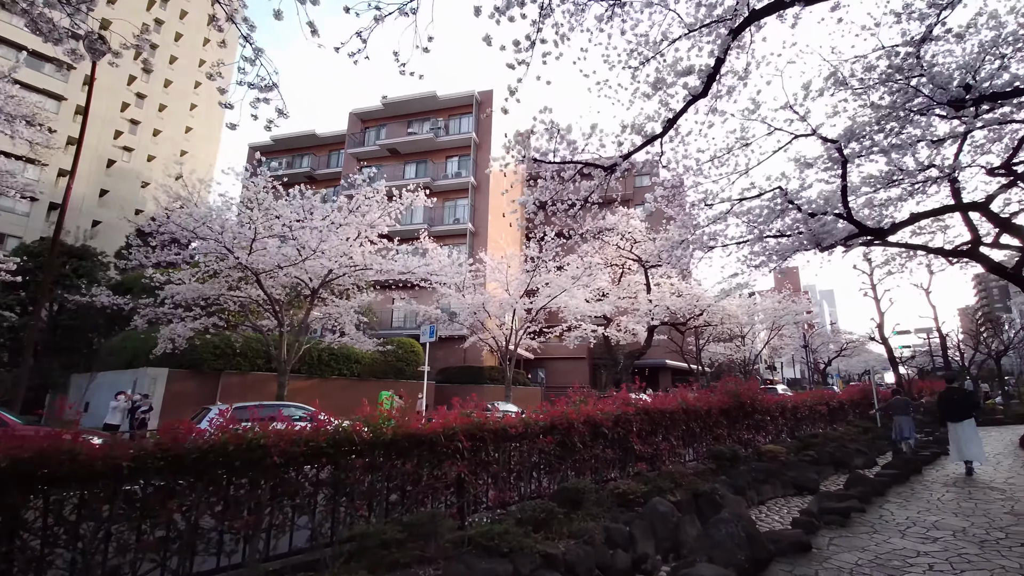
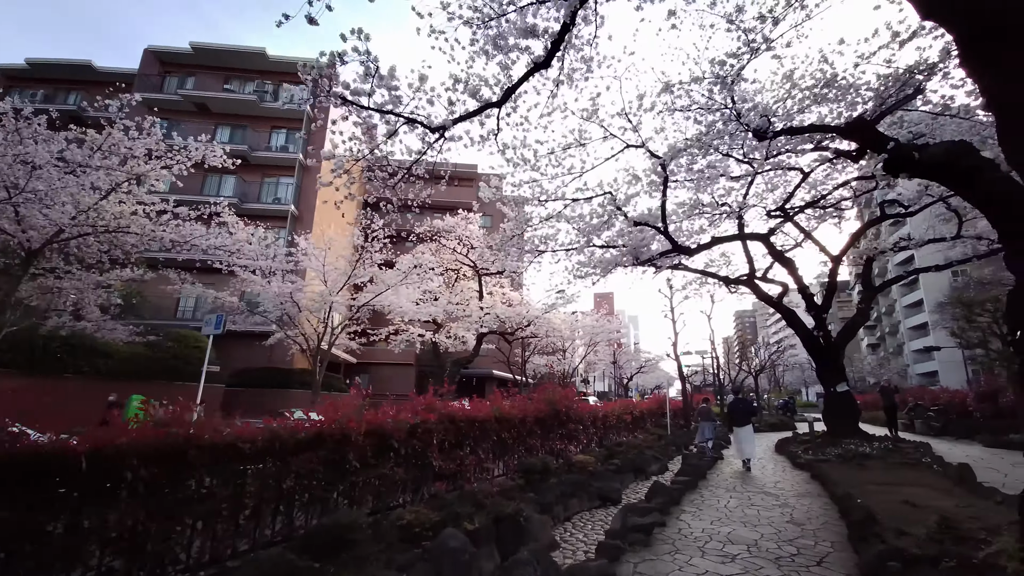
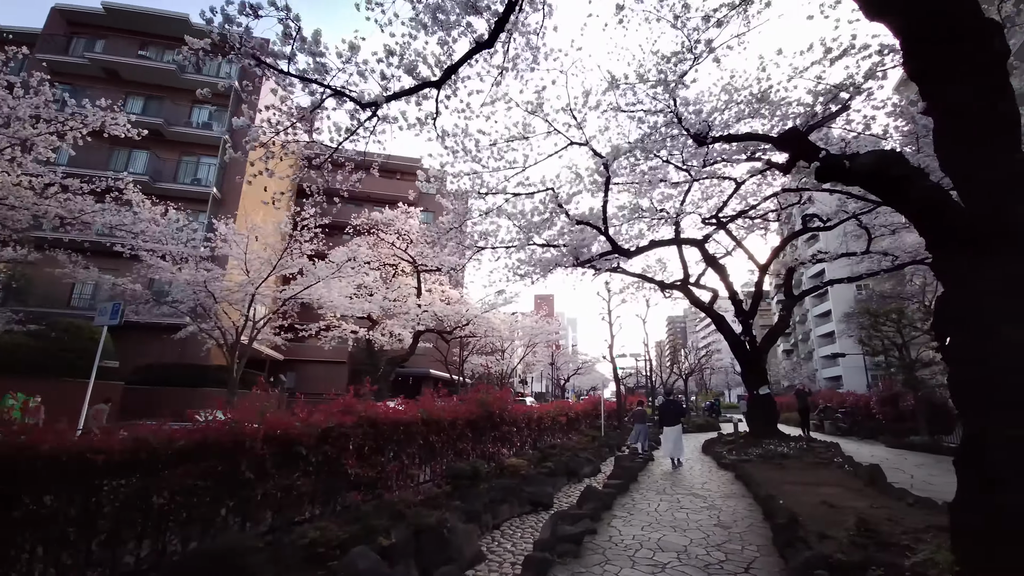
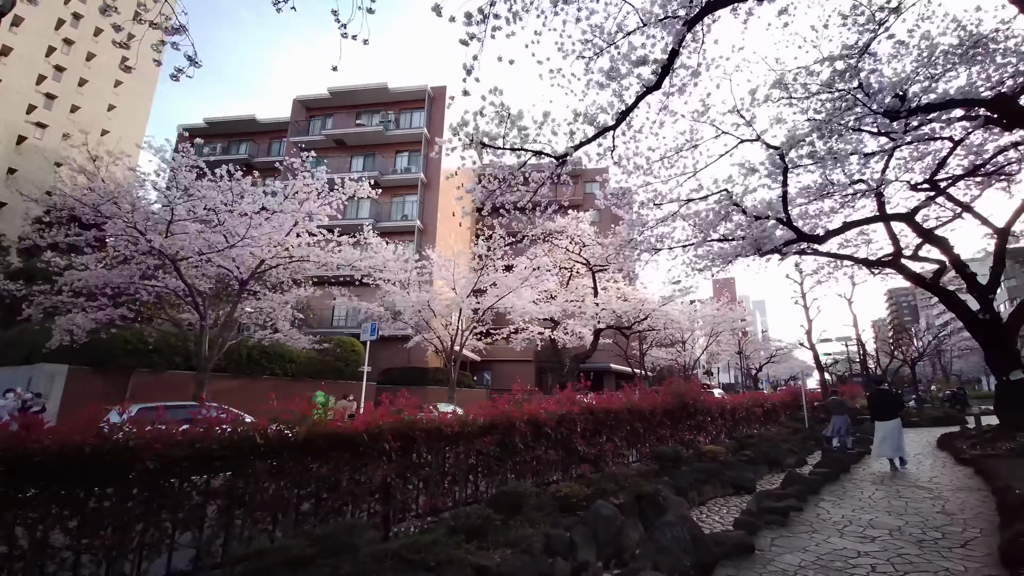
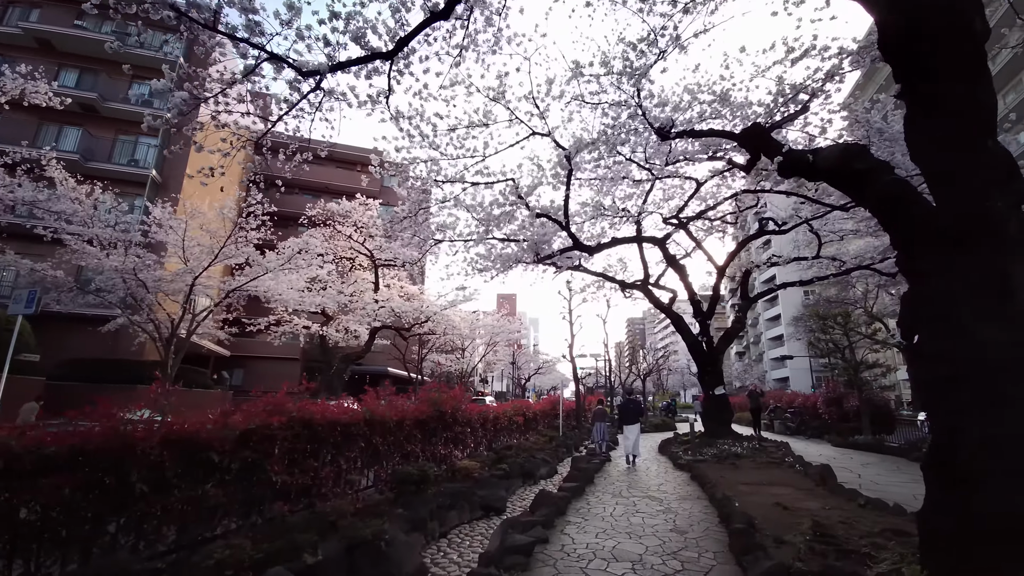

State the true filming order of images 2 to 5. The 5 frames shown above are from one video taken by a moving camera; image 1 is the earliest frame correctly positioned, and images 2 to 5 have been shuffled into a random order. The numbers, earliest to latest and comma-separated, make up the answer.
4, 2, 3, 5
